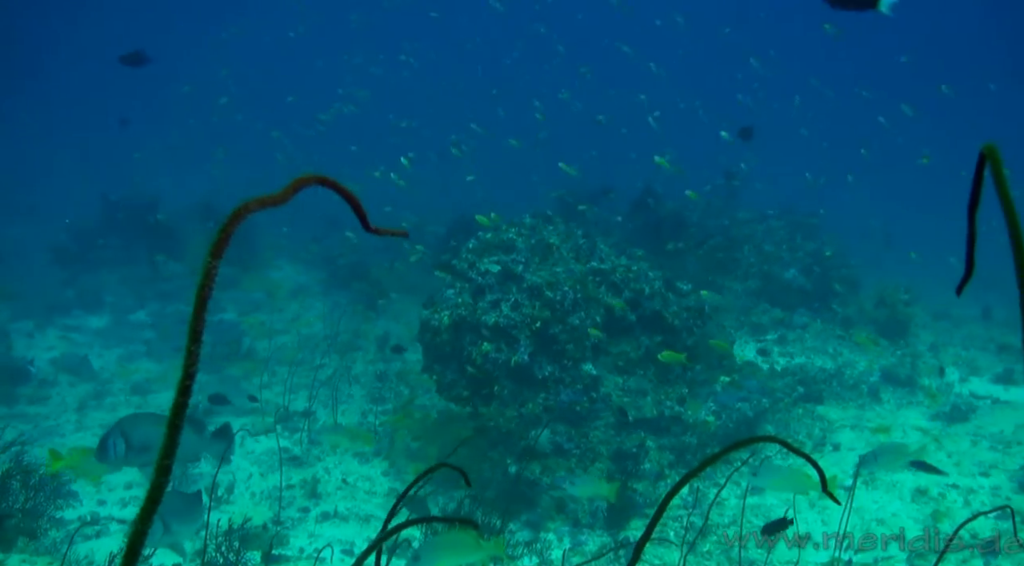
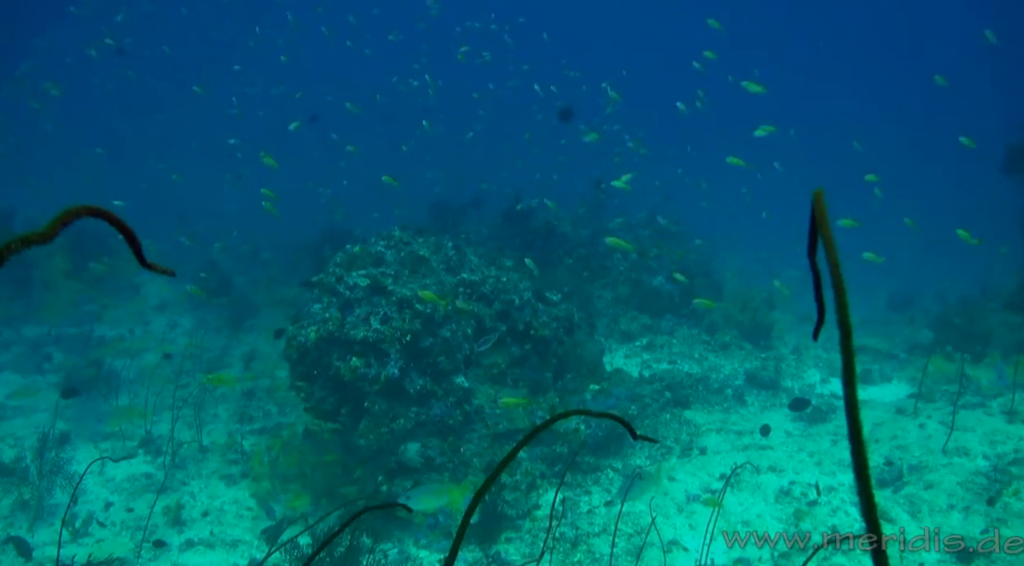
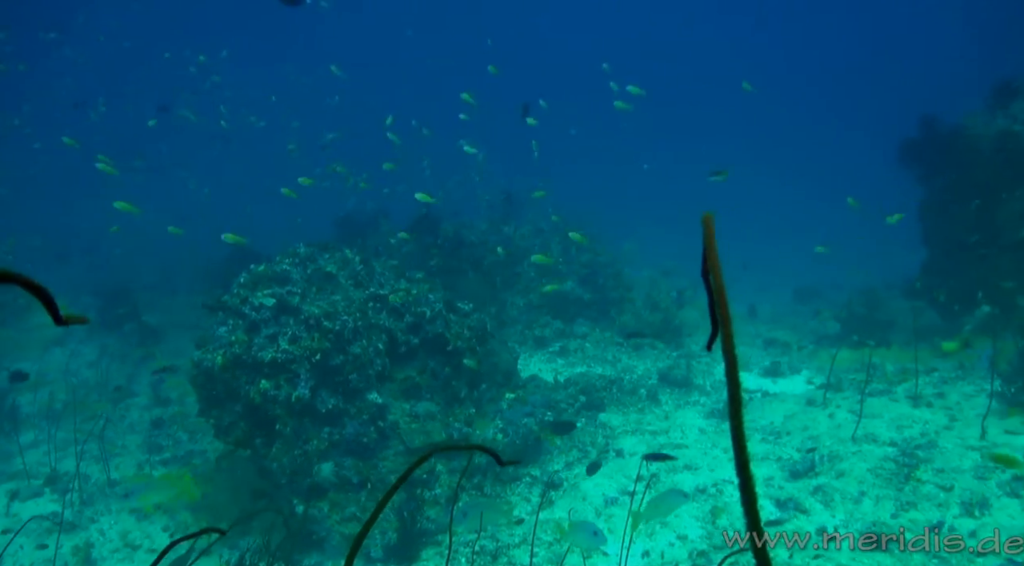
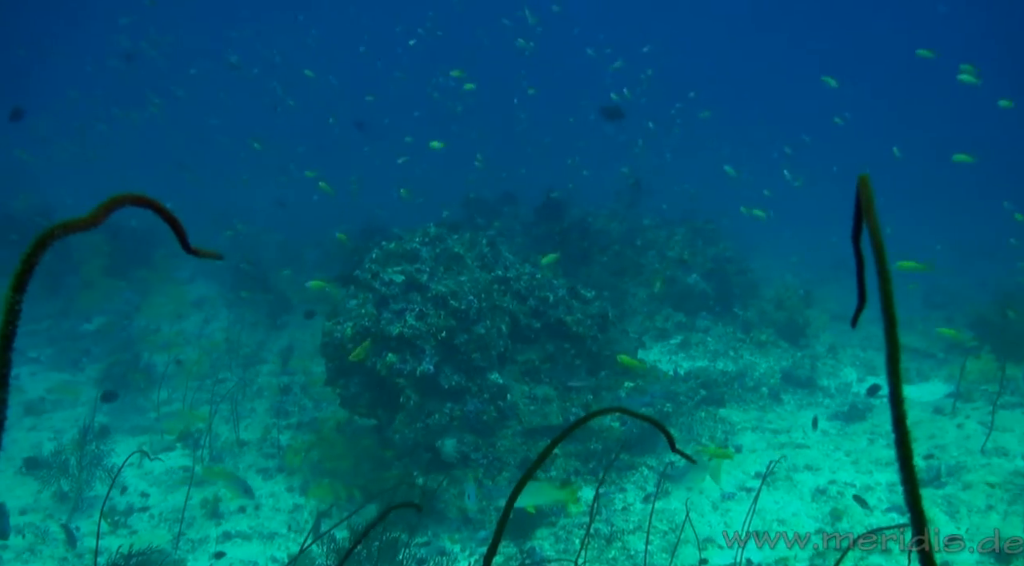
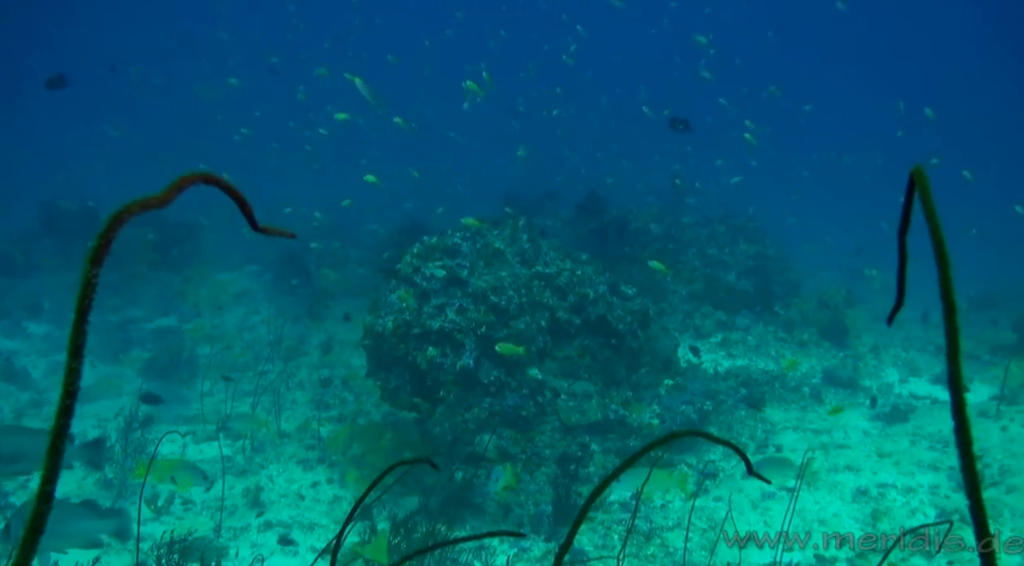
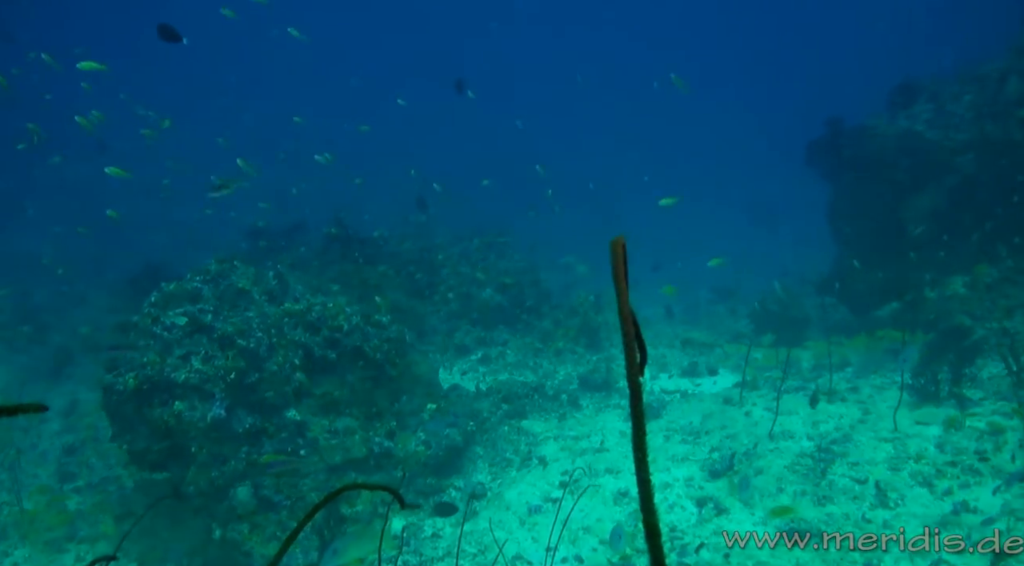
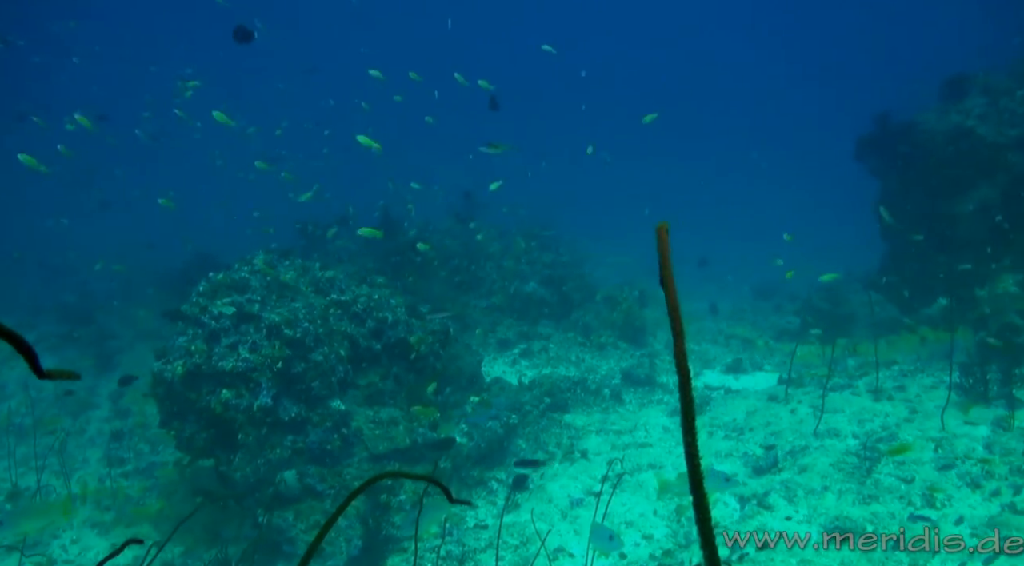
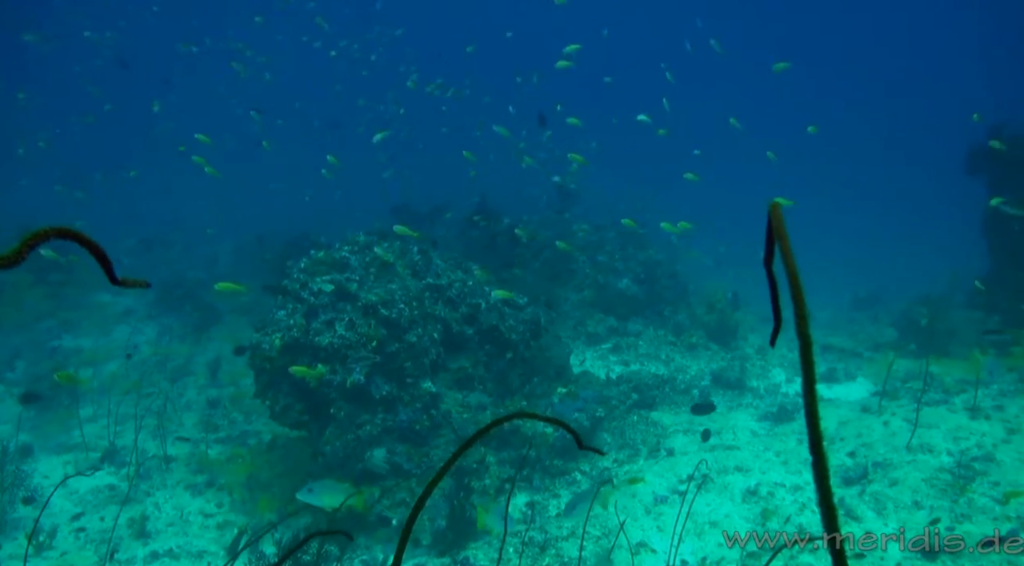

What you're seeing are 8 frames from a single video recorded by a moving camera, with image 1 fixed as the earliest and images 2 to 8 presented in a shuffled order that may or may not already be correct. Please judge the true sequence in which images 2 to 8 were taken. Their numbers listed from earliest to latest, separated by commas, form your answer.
5, 4, 2, 8, 3, 7, 6
